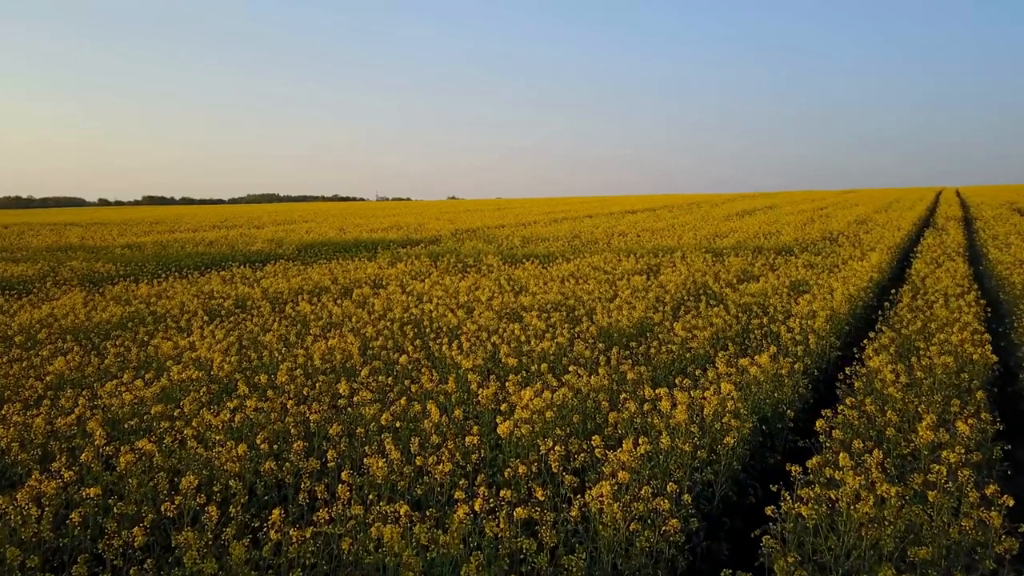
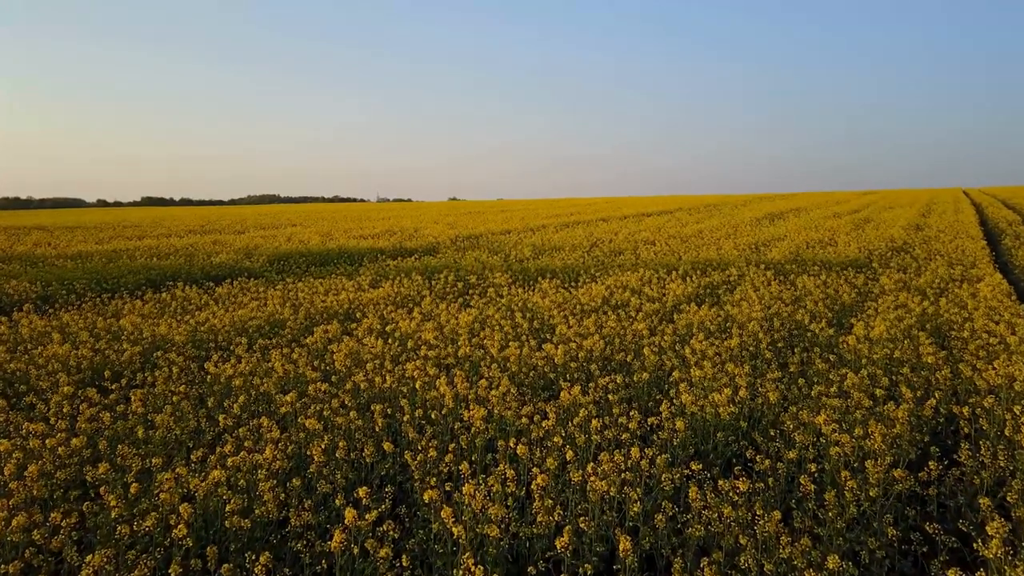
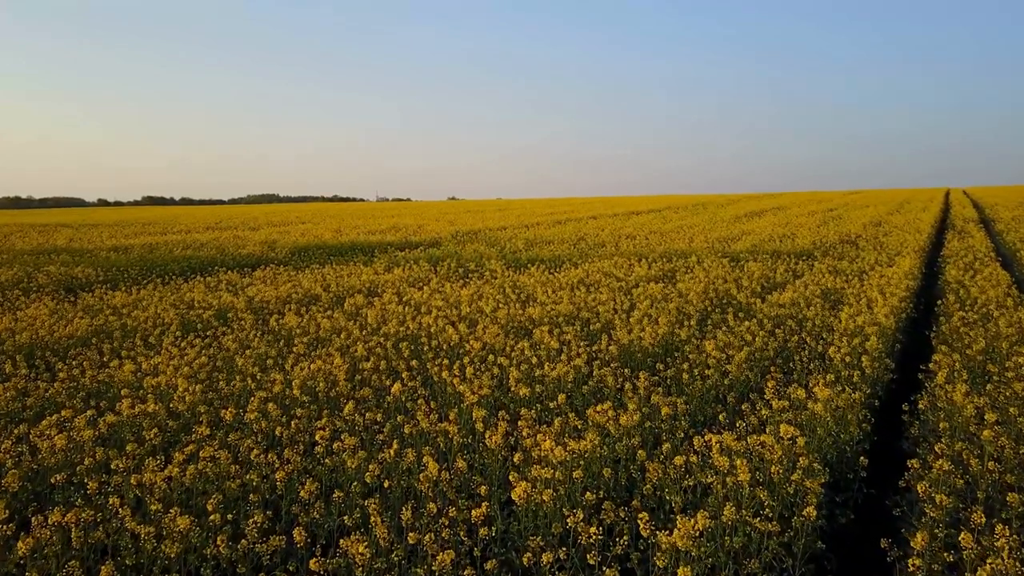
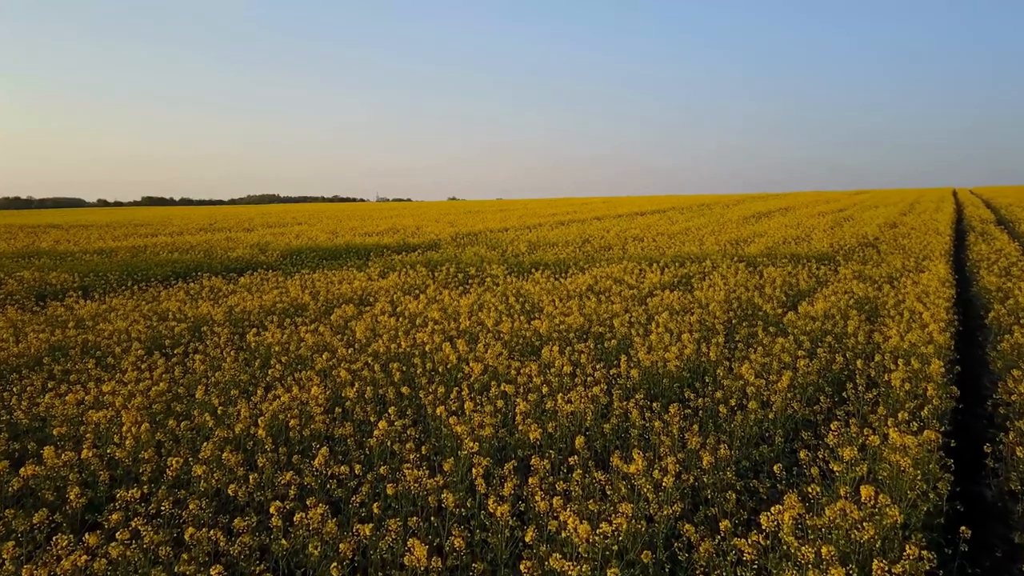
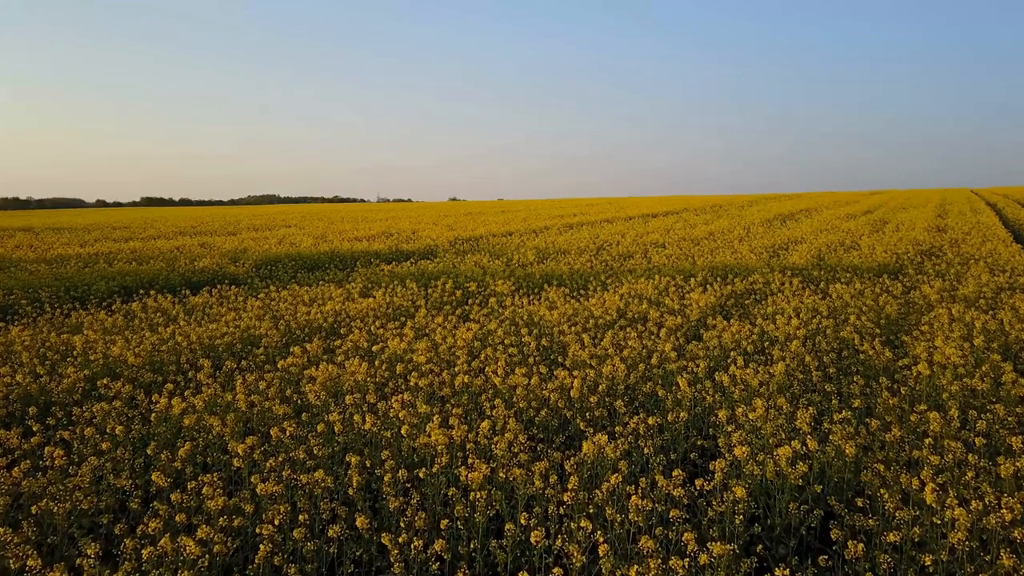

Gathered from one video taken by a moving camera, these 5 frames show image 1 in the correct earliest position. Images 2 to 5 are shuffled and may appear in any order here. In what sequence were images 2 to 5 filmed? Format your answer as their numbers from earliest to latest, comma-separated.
3, 4, 2, 5
